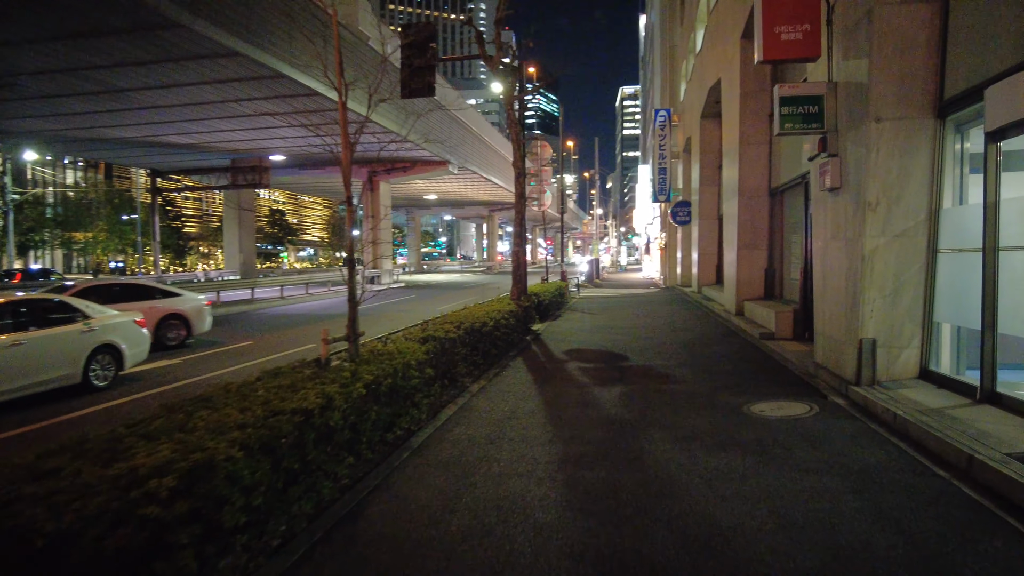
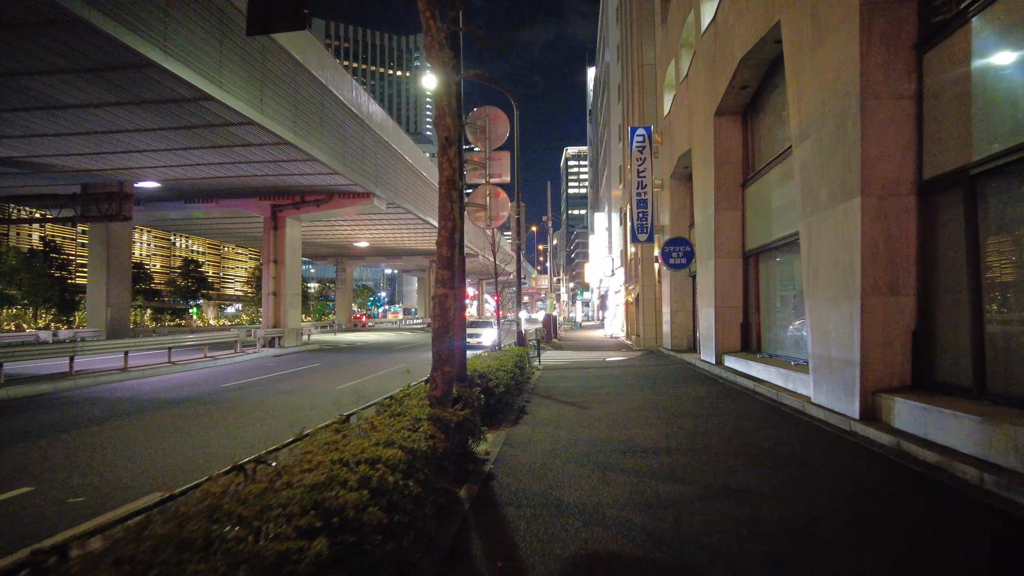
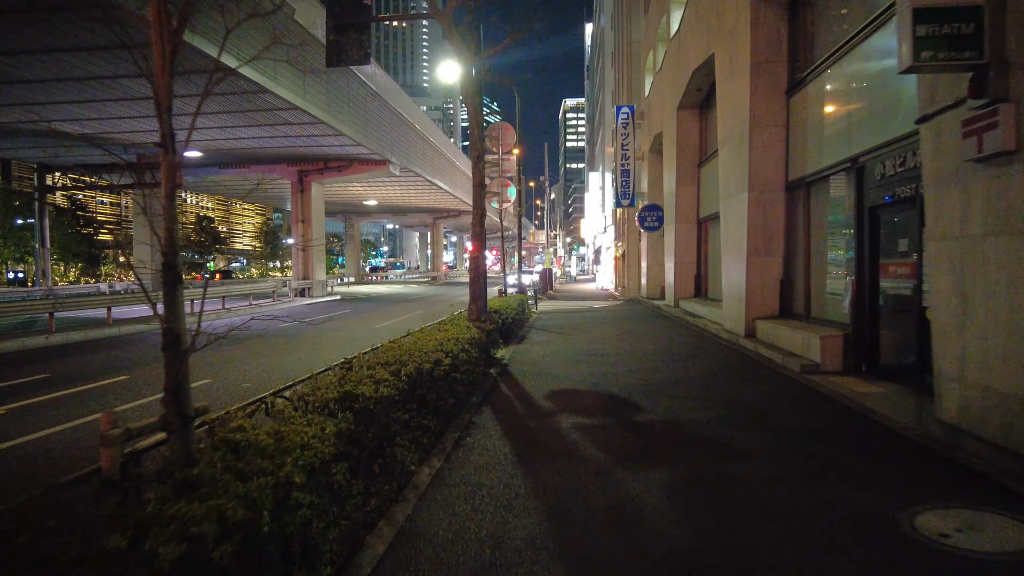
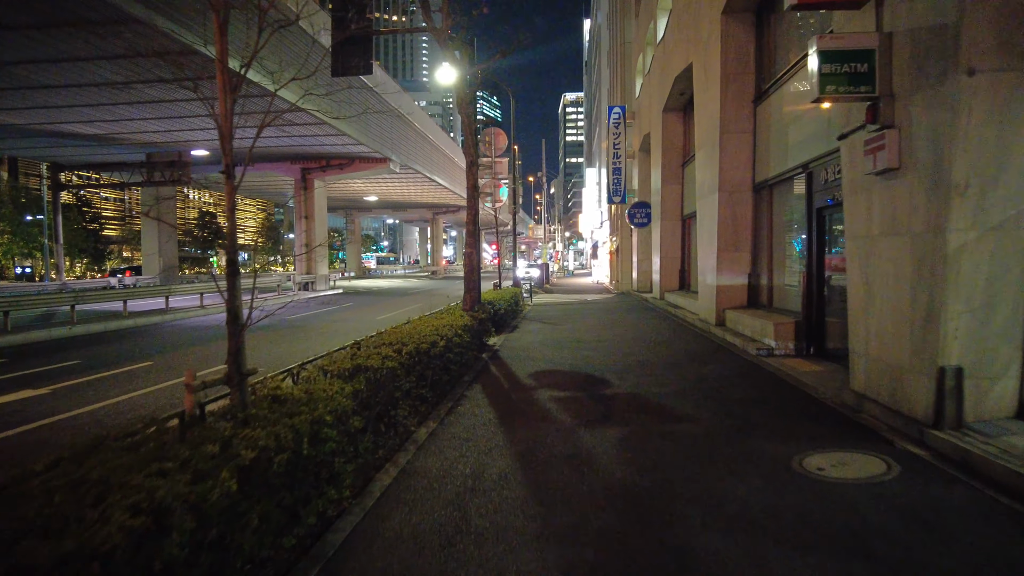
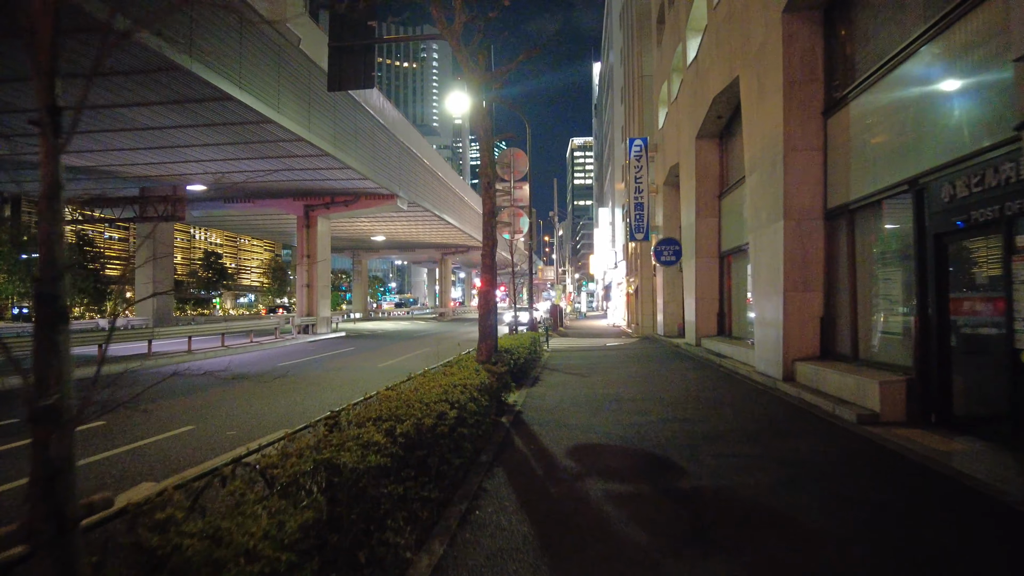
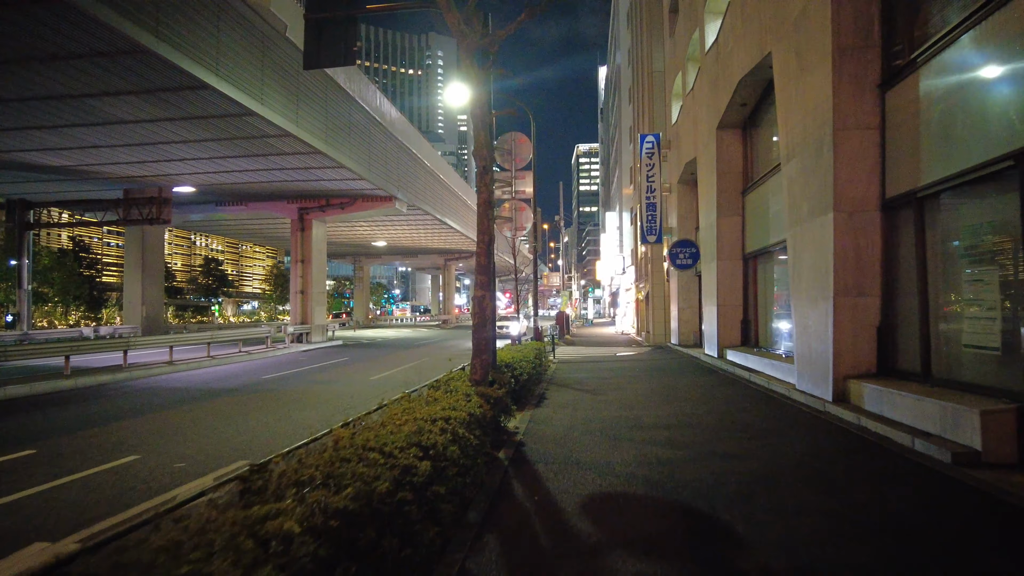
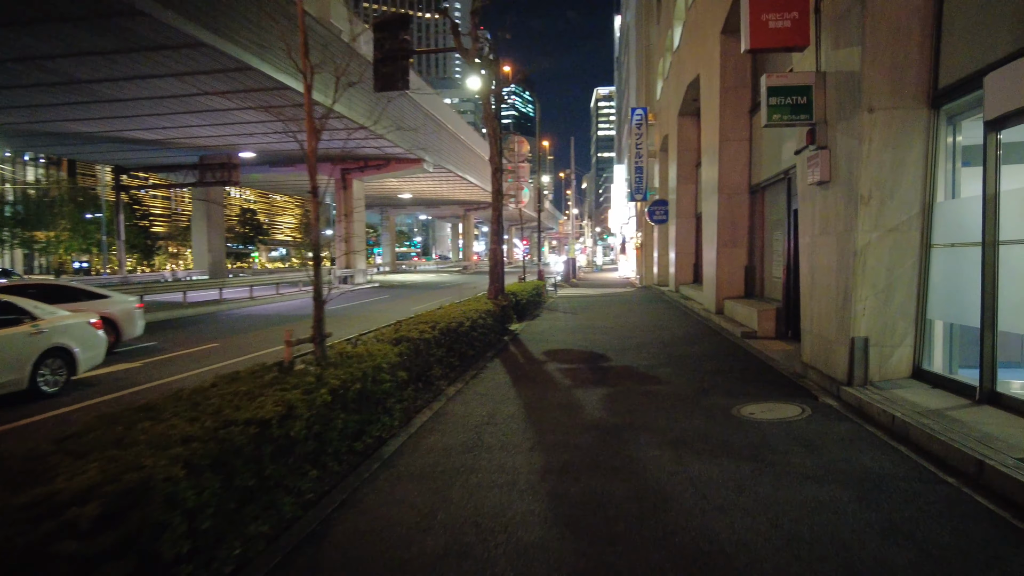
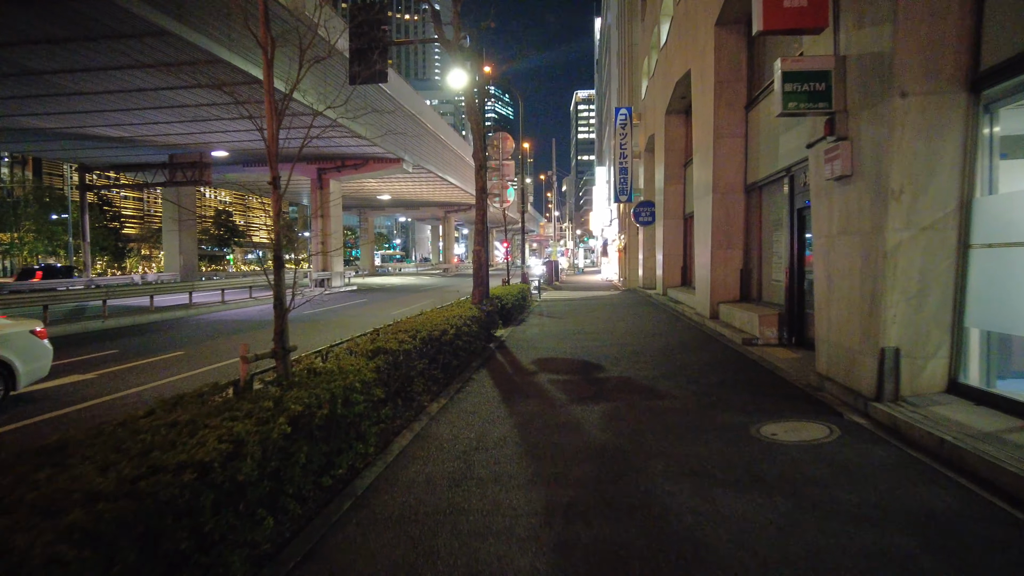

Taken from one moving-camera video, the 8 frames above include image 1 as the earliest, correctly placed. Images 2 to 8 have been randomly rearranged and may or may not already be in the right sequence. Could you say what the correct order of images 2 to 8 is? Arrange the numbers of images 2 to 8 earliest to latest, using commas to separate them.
7, 8, 4, 3, 5, 6, 2
